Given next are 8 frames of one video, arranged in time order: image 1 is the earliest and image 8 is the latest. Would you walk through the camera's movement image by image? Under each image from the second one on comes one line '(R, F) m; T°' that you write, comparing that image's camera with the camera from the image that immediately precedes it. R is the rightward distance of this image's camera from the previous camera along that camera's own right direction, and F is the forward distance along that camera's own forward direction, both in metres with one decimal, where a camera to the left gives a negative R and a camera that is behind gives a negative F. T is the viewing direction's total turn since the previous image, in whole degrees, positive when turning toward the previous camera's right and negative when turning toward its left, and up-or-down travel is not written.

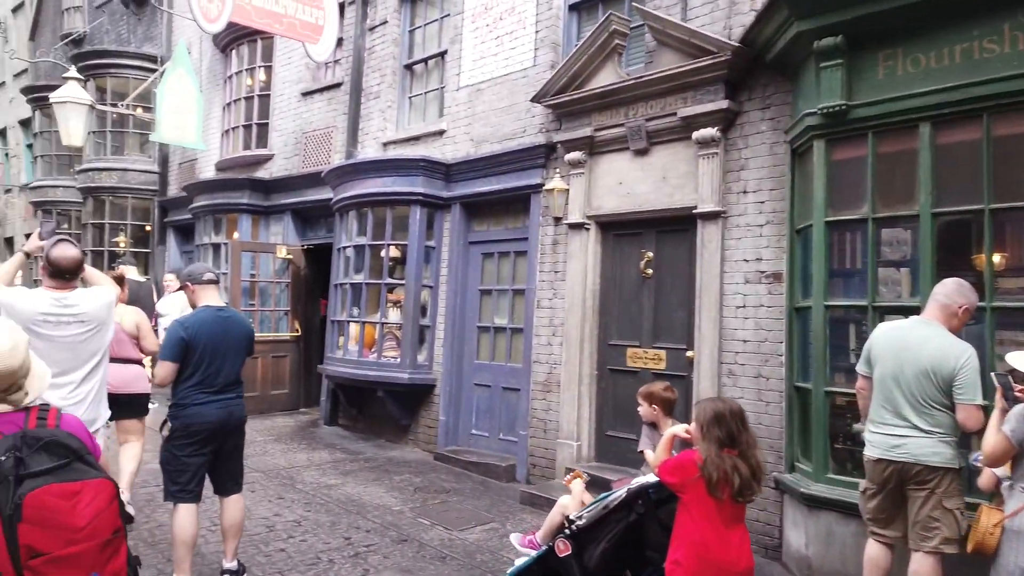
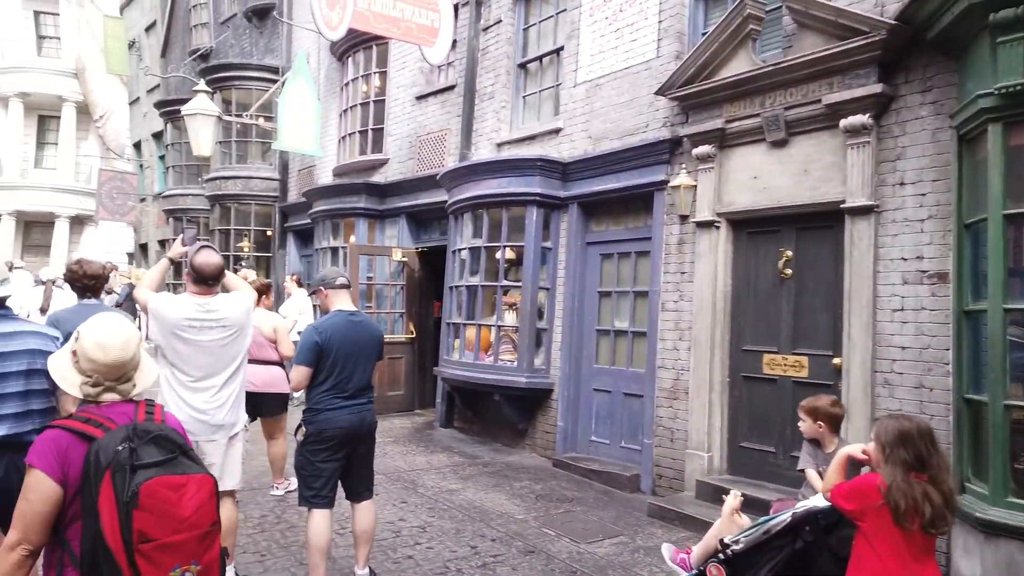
(-0.3, +0.2) m; -8°
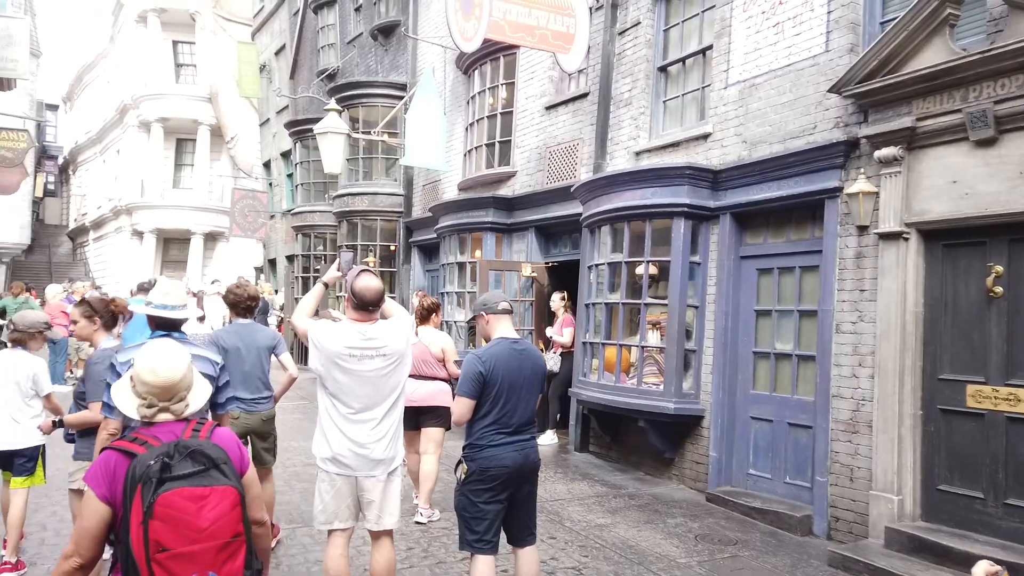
(-0.5, +0.5) m; -8°
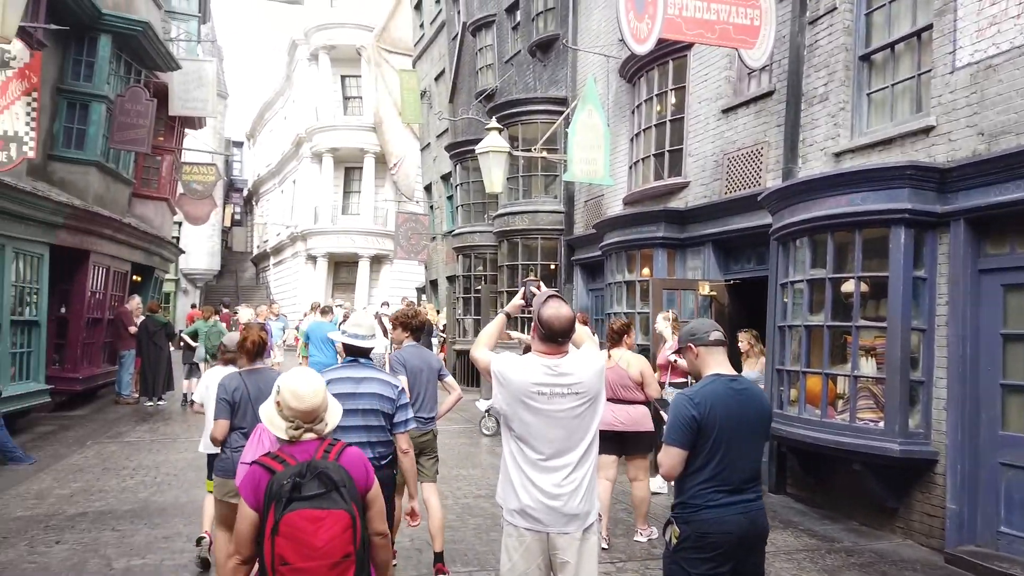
(-0.3, +0.6) m; -12°
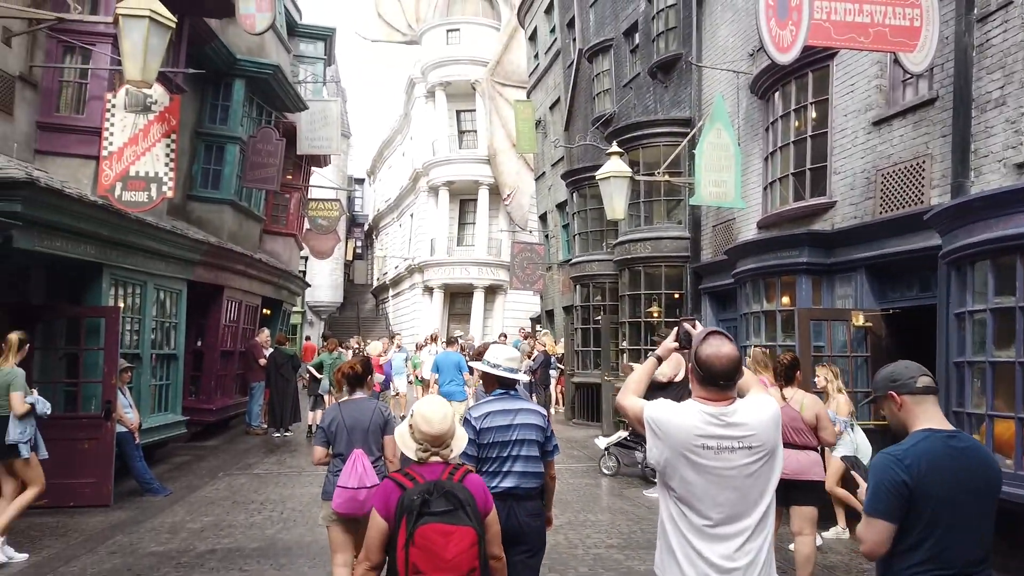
(-0.2, +0.5) m; -9°
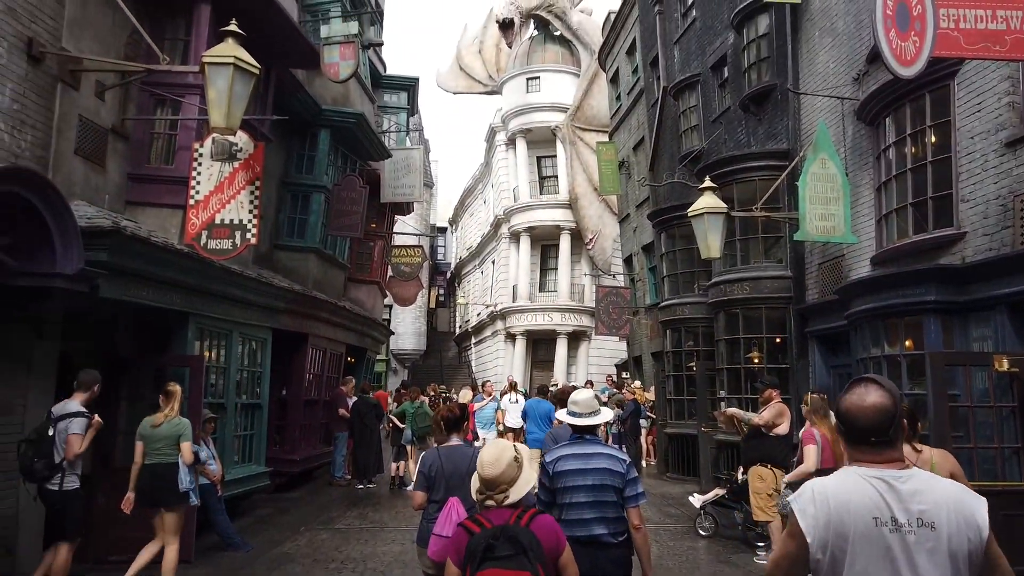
(-0.1, +0.6) m; -6°
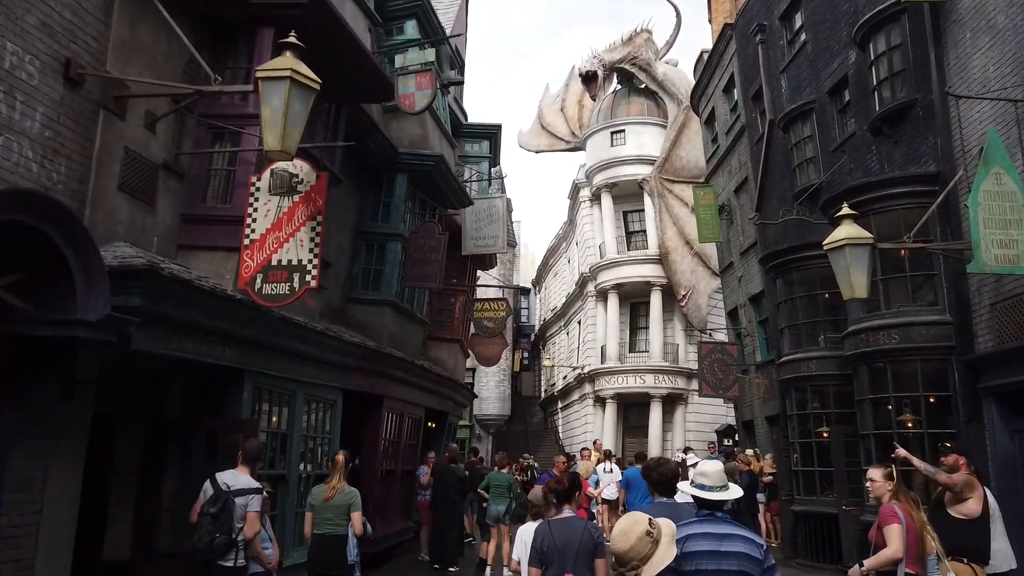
(-0.2, +1.6) m; -6°
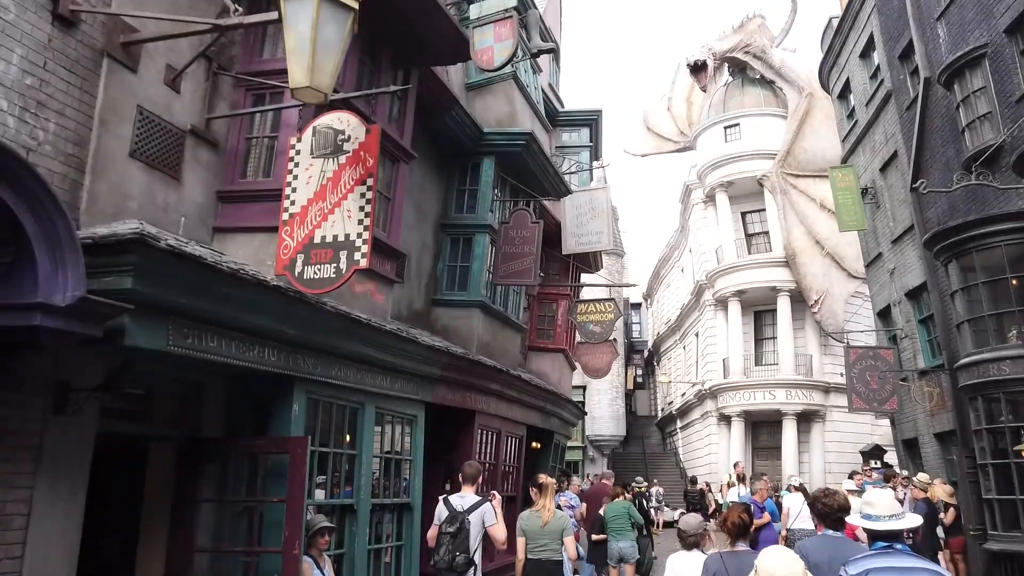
(0.0, +1.9) m; -8°
